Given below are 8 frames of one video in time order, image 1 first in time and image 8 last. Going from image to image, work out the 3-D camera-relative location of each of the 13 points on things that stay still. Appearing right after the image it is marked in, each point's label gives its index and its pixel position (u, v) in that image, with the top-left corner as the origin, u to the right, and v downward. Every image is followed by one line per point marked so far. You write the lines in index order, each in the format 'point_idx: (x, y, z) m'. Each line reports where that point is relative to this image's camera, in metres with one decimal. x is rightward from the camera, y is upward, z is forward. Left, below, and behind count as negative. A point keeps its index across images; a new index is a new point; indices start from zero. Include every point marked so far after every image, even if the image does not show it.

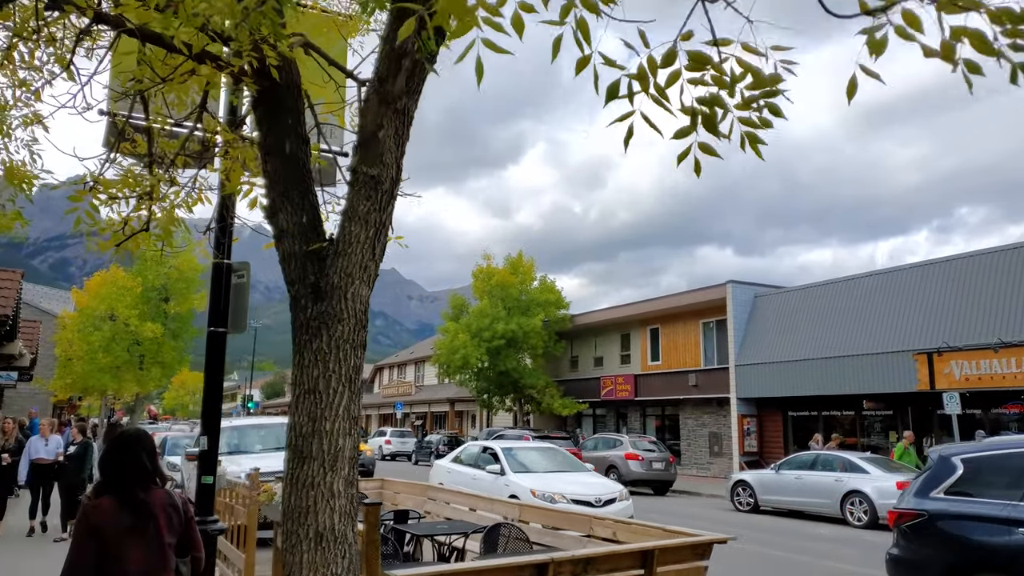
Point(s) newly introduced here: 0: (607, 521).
0: (+0.8, -2.1, +6.9) m
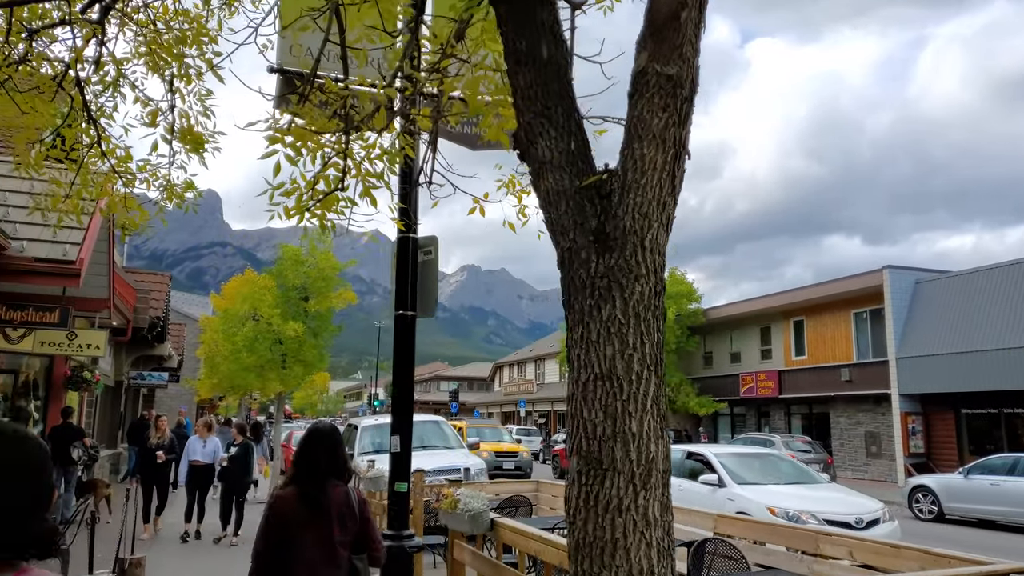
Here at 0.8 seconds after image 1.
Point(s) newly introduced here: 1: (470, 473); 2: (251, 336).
0: (+2.4, -1.9, +5.8) m
1: (-0.6, -3.1, +12.8) m
2: (-6.5, -1.2, +19.6) m
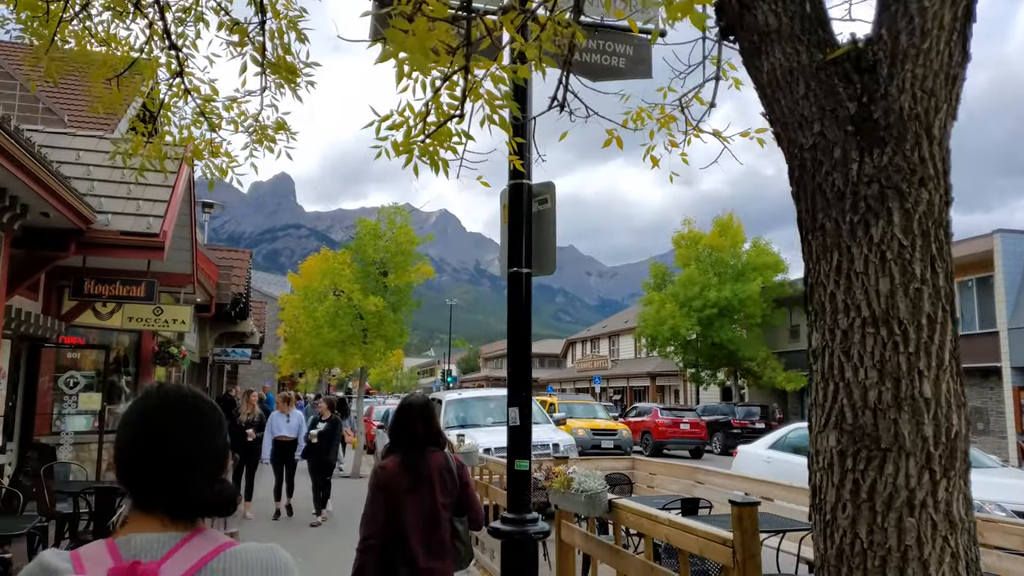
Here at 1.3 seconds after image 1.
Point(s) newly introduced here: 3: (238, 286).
0: (+3.2, -1.5, +5.0) m
1: (+0.8, -2.6, +12.3) m
2: (-4.5, -0.6, +19.5) m
3: (-6.2, 0.0, +17.6) m
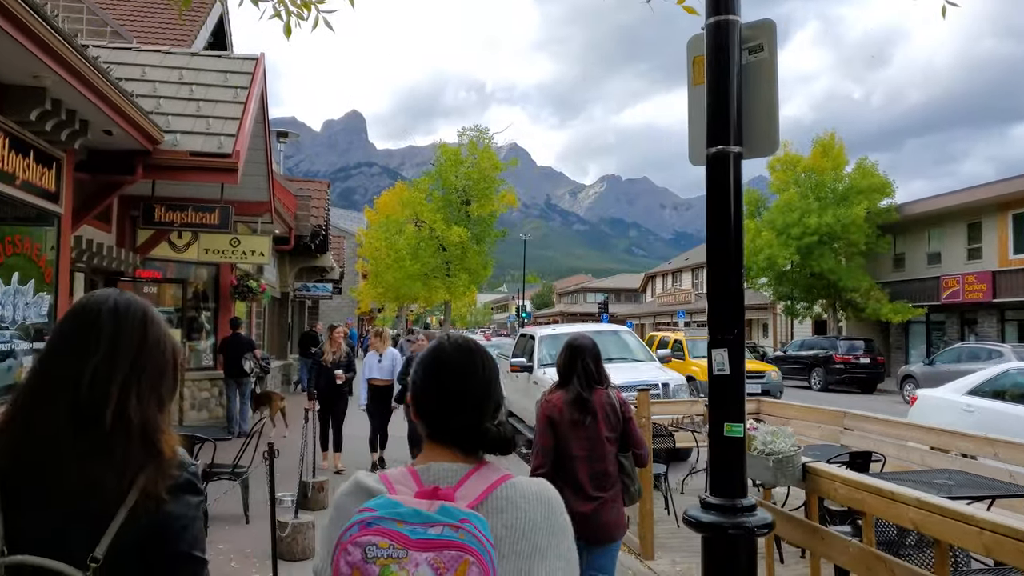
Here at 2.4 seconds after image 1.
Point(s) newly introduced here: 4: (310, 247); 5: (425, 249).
0: (+4.0, -1.0, +3.6) m
1: (+2.3, -1.5, +11.2) m
2: (-2.4, +1.1, +18.7) m
3: (-4.2, +1.5, +16.9) m
4: (-4.7, +1.0, +18.0) m
5: (-2.1, +0.9, +18.4) m
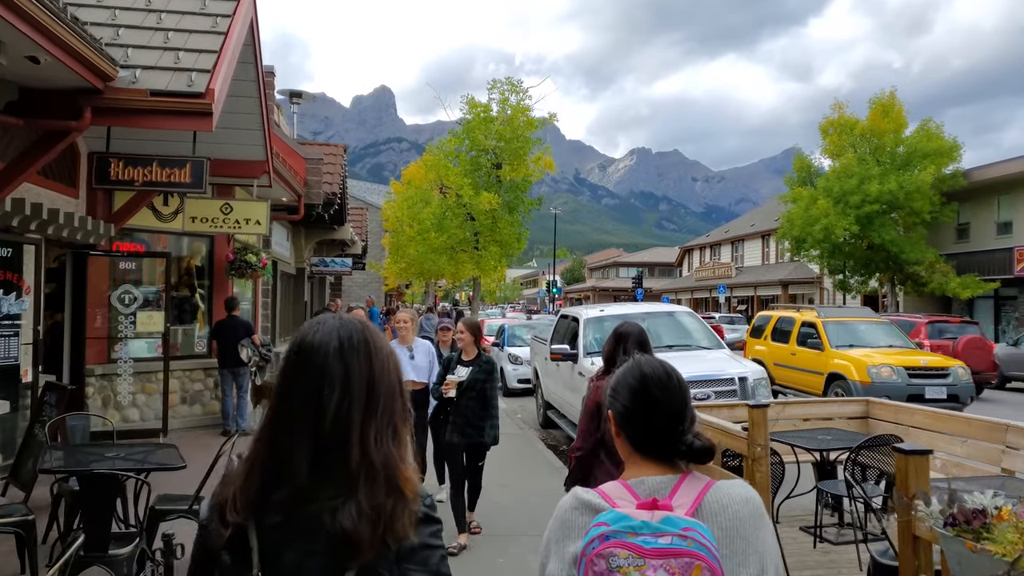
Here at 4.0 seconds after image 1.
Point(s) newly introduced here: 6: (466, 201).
0: (+4.2, -0.9, +1.6) m
1: (+2.8, -1.2, +9.2) m
2: (-1.6, +1.6, +16.8) m
3: (-3.5, +2.0, +15.1) m
4: (-3.9, +1.5, +16.2) m
5: (-1.3, +1.5, +16.6) m
6: (-1.0, +1.8, +16.4) m
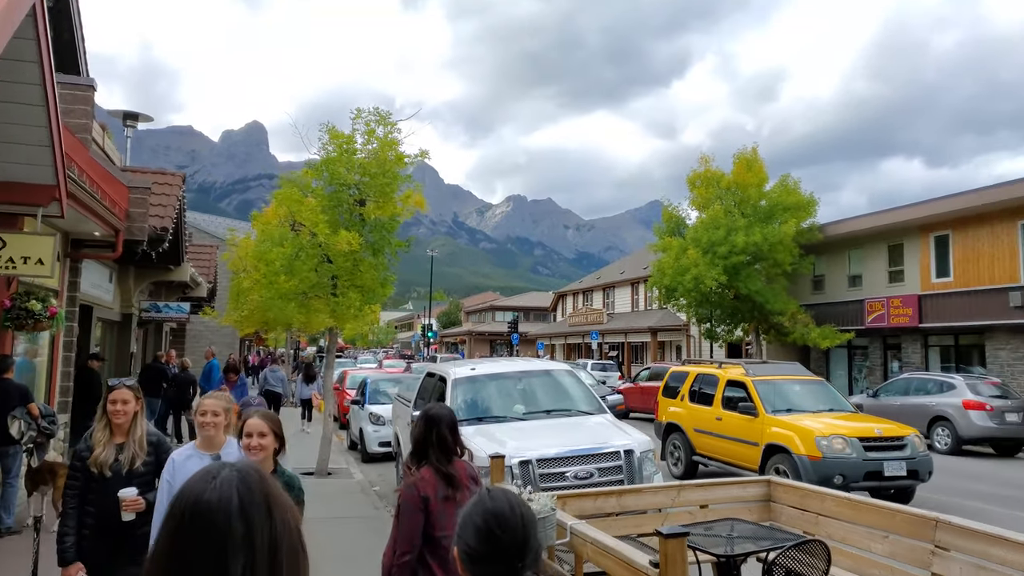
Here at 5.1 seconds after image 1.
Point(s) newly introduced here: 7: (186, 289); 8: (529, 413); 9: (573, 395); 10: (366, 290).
0: (+3.9, -1.2, +0.8) m
1: (+1.3, -1.8, +8.1) m
2: (-4.3, +0.7, +15.1) m
3: (-5.9, +1.2, +13.1) m
4: (-6.5, +0.6, +14.1) m
5: (-3.9, +0.5, +14.9) m
6: (-3.6, +0.9, +14.7) m
7: (-7.9, 0.0, +18.9) m
8: (+0.2, -1.6, +9.6) m
9: (+0.8, -1.4, +10.1) m
10: (-2.9, 0.0, +15.2) m
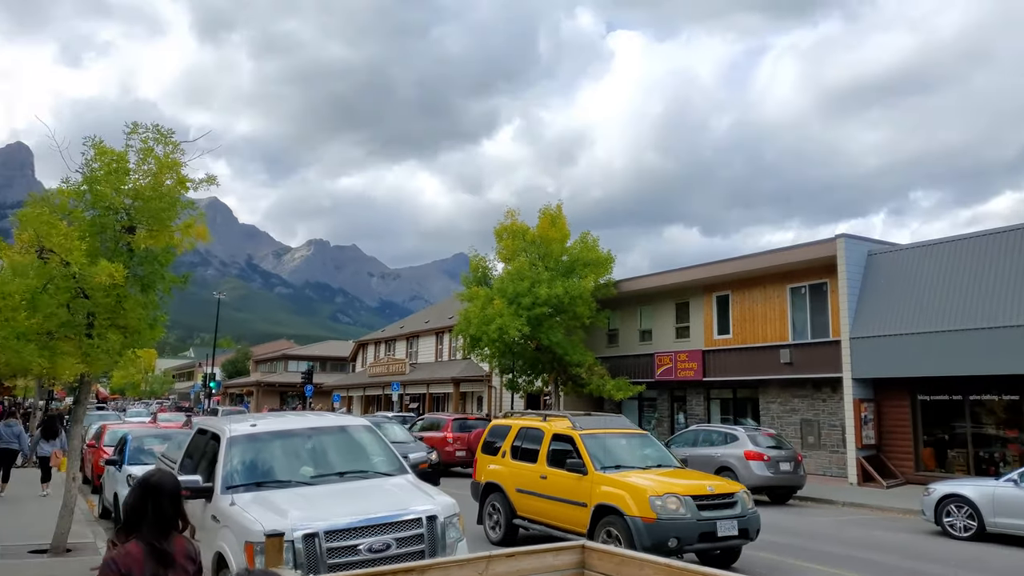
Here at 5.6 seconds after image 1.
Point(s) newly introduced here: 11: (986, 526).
0: (+3.7, -1.3, +0.9) m
1: (-0.7, -2.2, +7.2) m
2: (-7.7, 0.0, +12.8) m
3: (-8.8, +0.7, +10.5) m
4: (-9.7, +0.1, +11.3) m
5: (-7.4, -0.1, +12.6) m
6: (-7.0, +0.2, +12.6) m
7: (-12.3, -0.7, +15.5) m
8: (-2.1, -2.0, +8.4) m
9: (-1.7, -1.9, +9.1) m
10: (-6.5, -0.7, +13.2) m
11: (+8.4, -4.2, +13.8) m
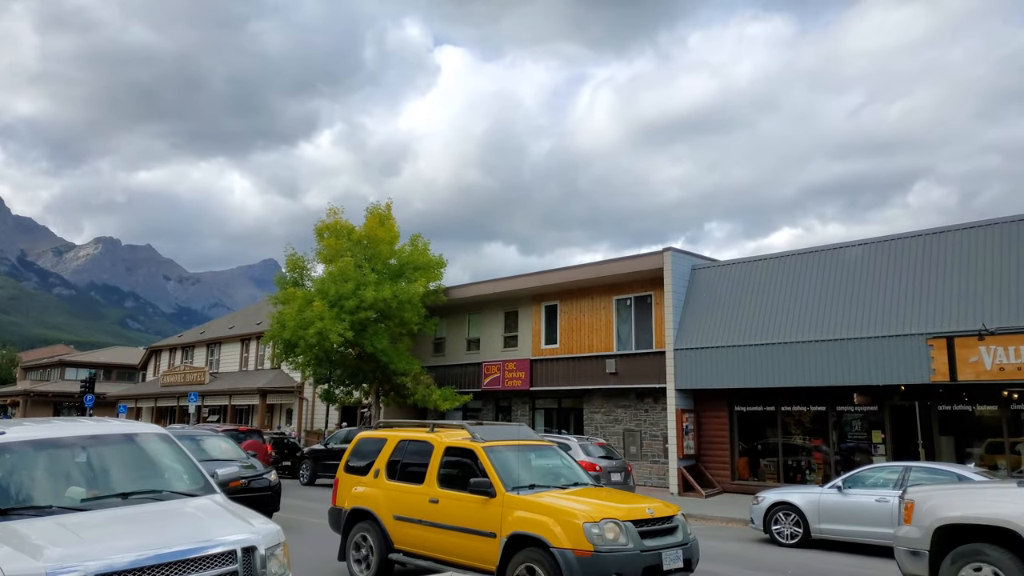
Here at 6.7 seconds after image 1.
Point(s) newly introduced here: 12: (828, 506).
0: (+3.9, -1.1, +0.5) m
1: (-1.9, -2.0, +5.6) m
2: (-9.9, +0.5, +9.4) m
3: (-10.4, +1.2, +6.9) m
4: (-11.4, +0.7, +7.4) m
5: (-9.5, +0.3, +9.3) m
6: (-9.1, +0.7, +9.4) m
7: (-15.0, -0.1, +11.0) m
8: (-3.5, -1.7, +6.4) m
9: (-3.2, -1.7, +7.1) m
10: (-8.8, -0.3, +10.1) m
11: (+5.4, -4.4, +14.1) m
12: (+5.6, -3.9, +13.9) m
